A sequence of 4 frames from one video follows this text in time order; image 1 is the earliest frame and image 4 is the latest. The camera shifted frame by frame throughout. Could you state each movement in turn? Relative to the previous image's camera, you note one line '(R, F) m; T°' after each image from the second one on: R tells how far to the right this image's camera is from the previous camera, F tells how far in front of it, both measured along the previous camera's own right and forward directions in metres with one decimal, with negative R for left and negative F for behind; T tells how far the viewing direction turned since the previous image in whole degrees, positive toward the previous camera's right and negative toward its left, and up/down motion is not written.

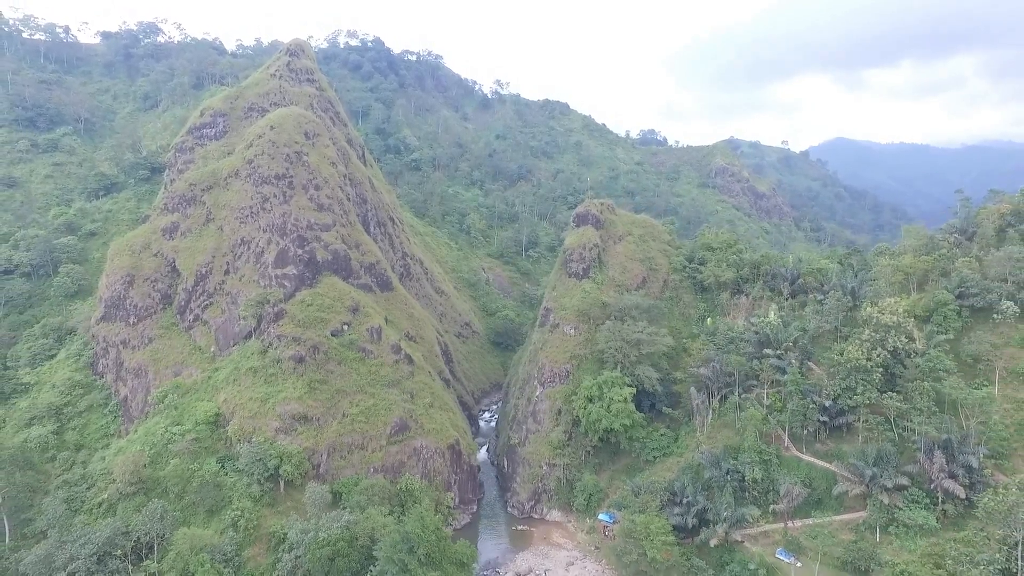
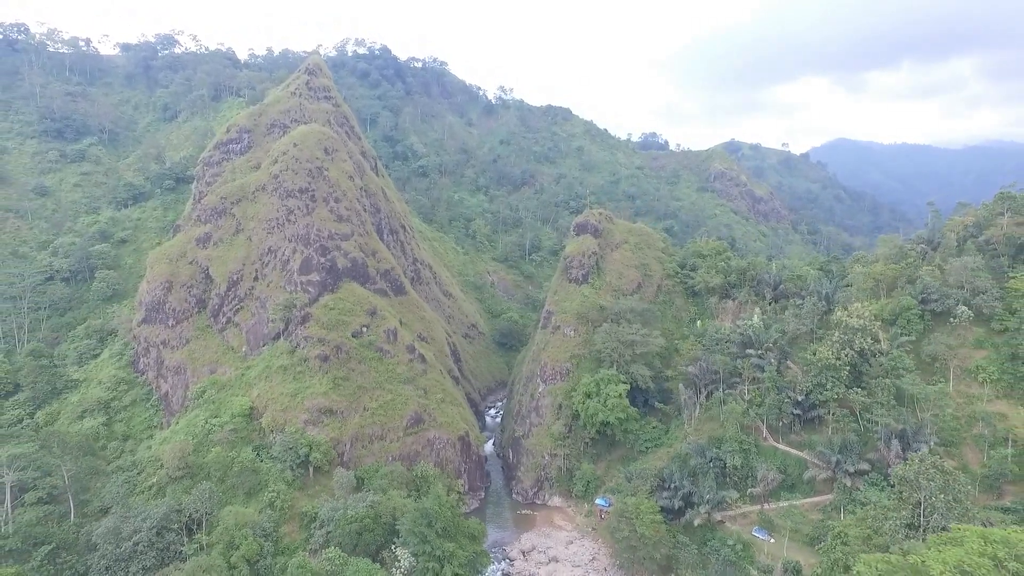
(-0.2, -3.8) m; 0°
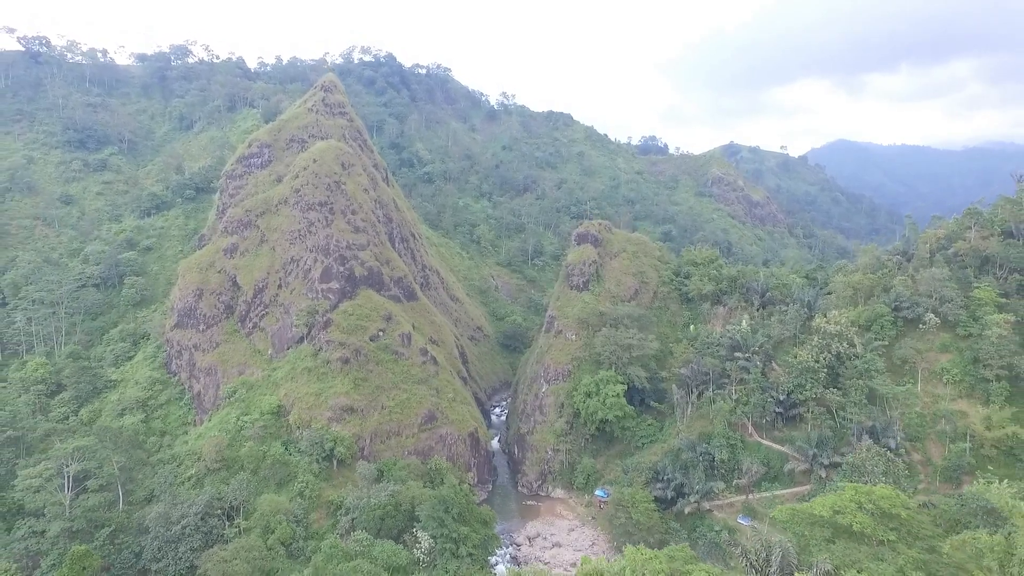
(-0.5, -3.5) m; 0°
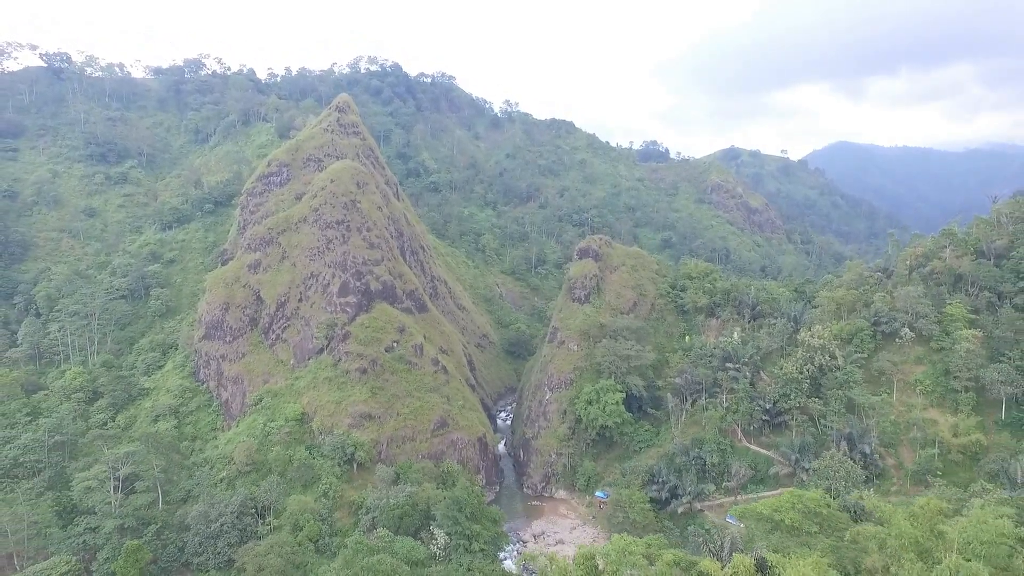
(-0.4, -3.3) m; 0°
